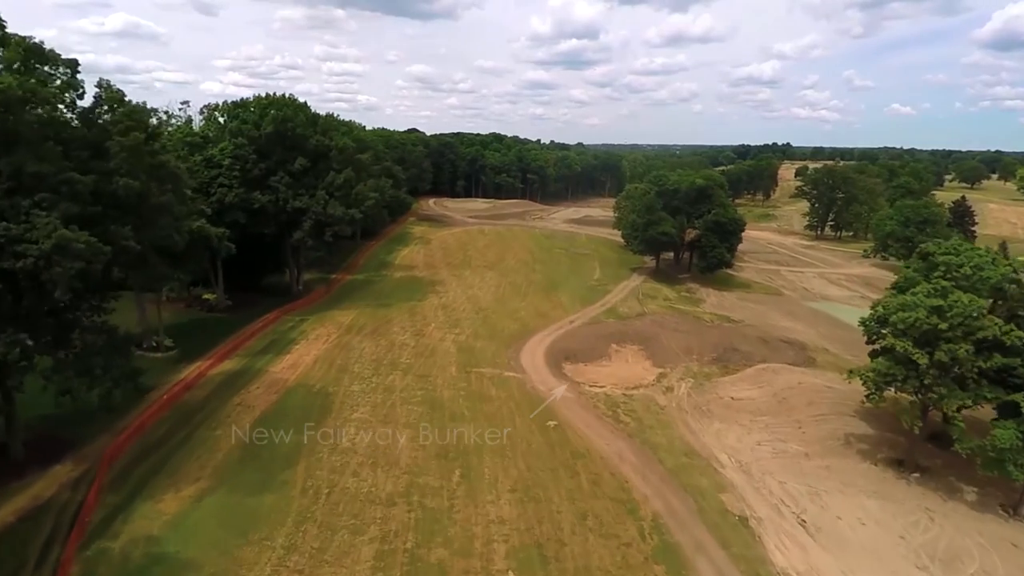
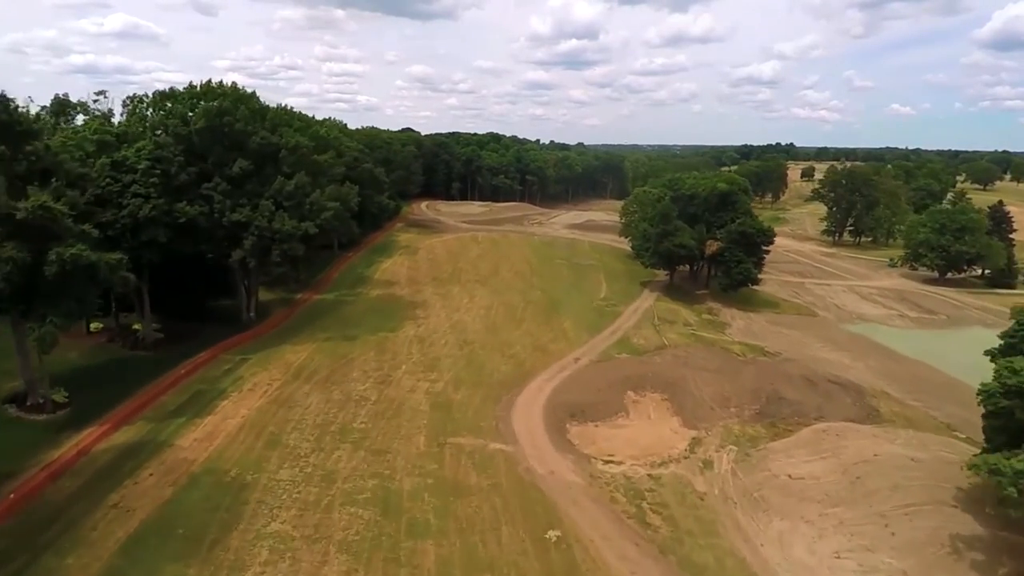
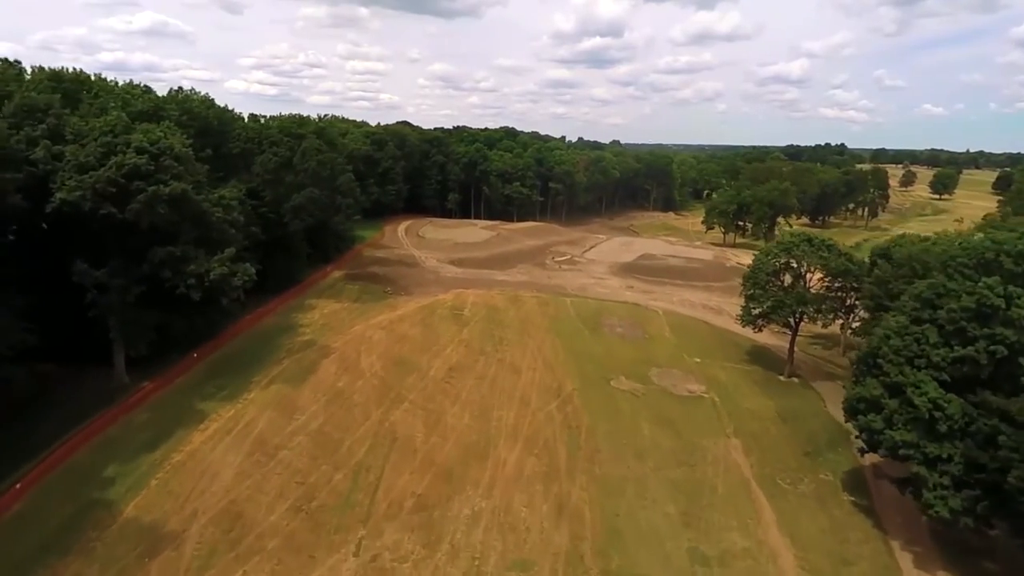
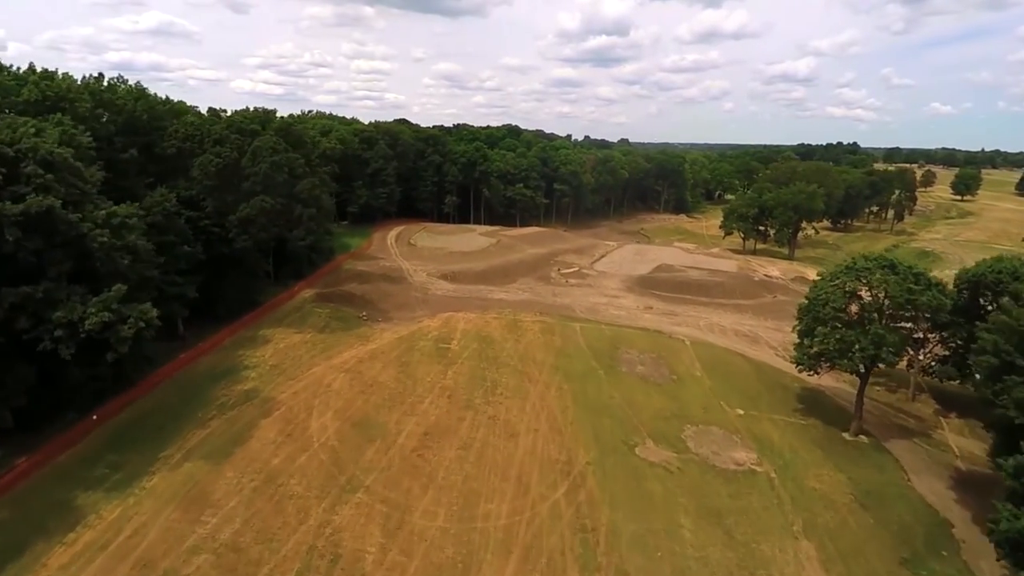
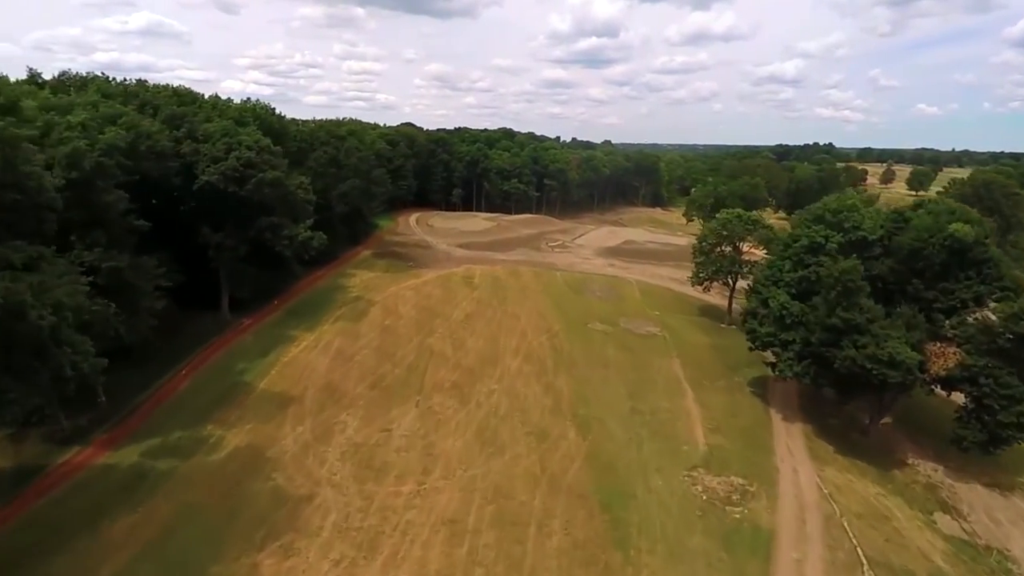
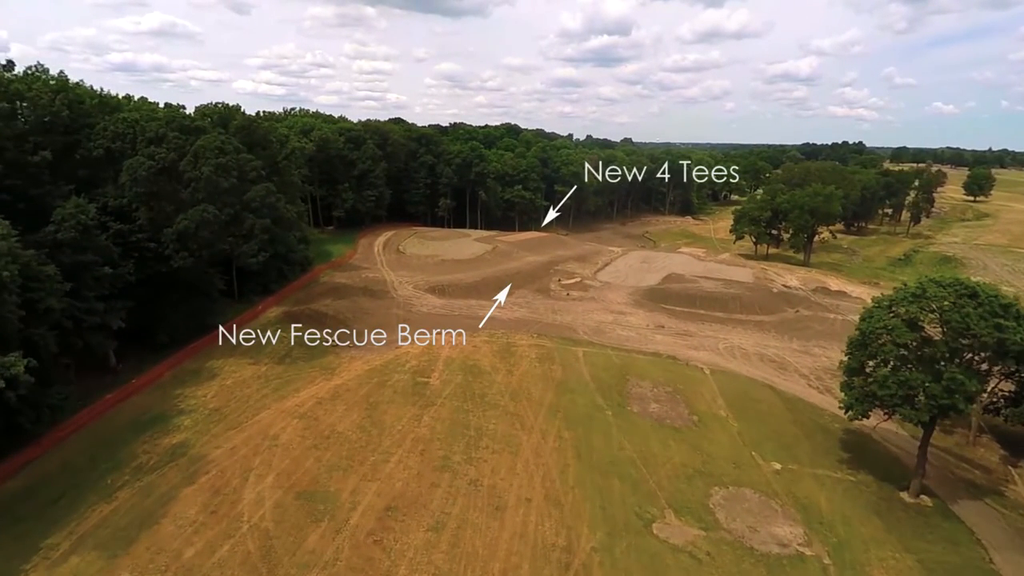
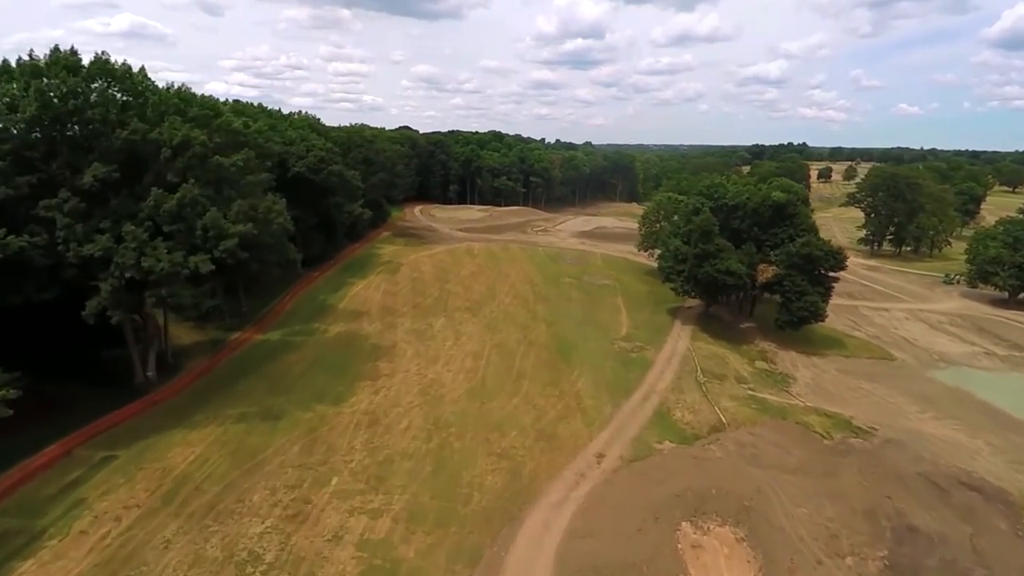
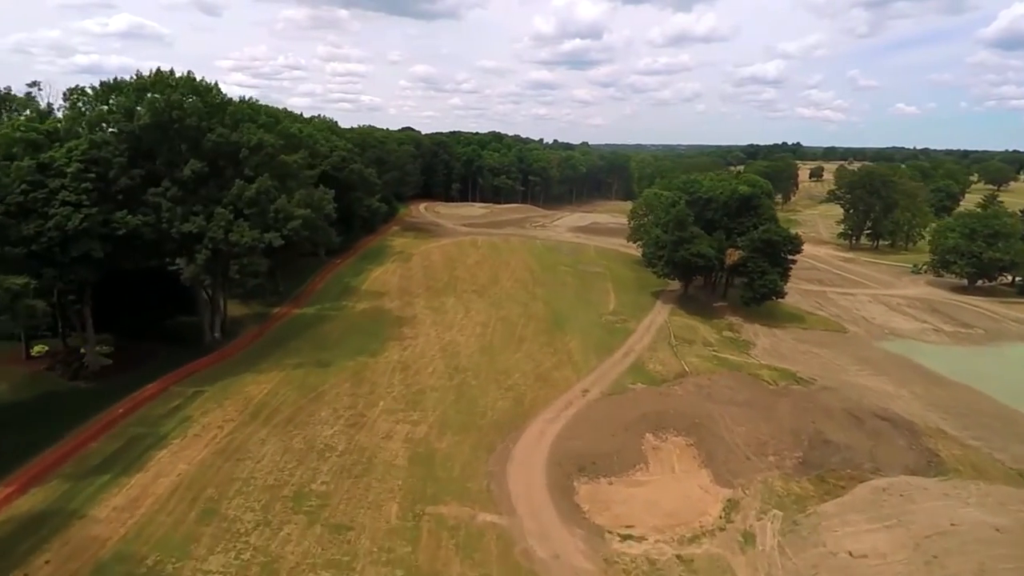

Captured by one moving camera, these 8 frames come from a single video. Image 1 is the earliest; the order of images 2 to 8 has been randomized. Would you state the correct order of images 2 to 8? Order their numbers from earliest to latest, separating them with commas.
2, 8, 7, 5, 3, 4, 6
